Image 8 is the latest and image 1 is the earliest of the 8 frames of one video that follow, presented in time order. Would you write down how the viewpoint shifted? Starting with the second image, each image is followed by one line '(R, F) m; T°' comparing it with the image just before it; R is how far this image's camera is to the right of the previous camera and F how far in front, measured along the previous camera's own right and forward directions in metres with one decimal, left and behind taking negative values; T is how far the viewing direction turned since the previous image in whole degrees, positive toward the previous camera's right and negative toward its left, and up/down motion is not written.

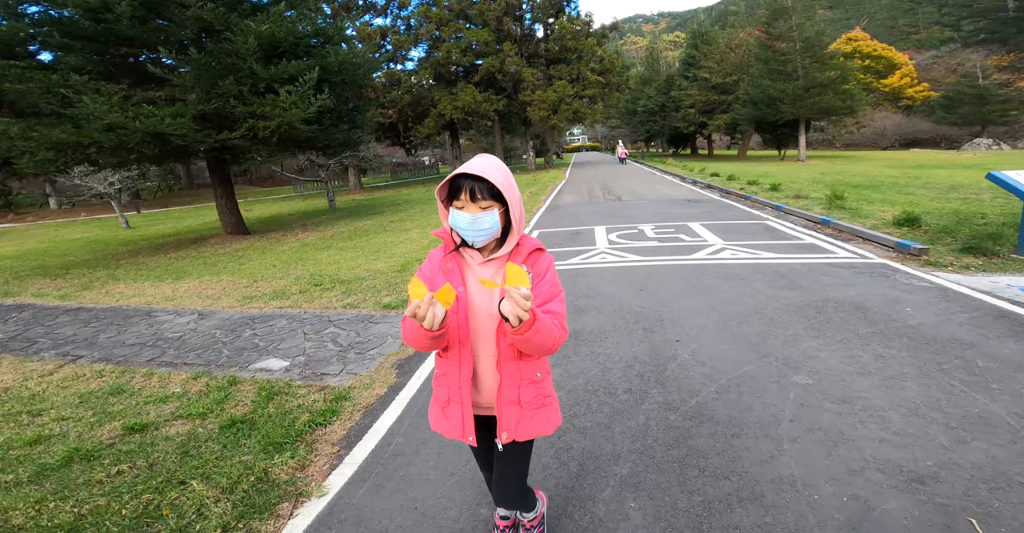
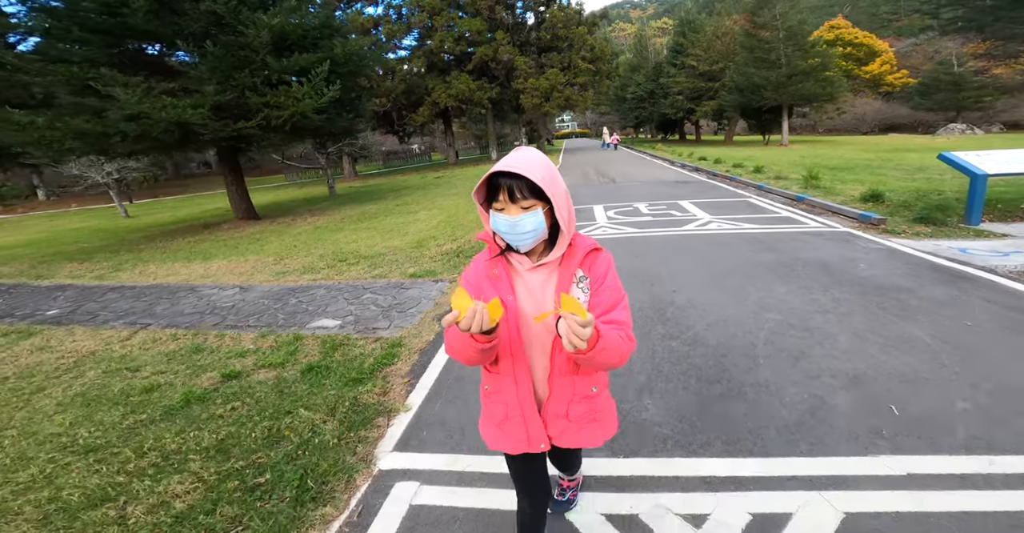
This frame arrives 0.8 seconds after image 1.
(-0.3, -0.7) m; +1°
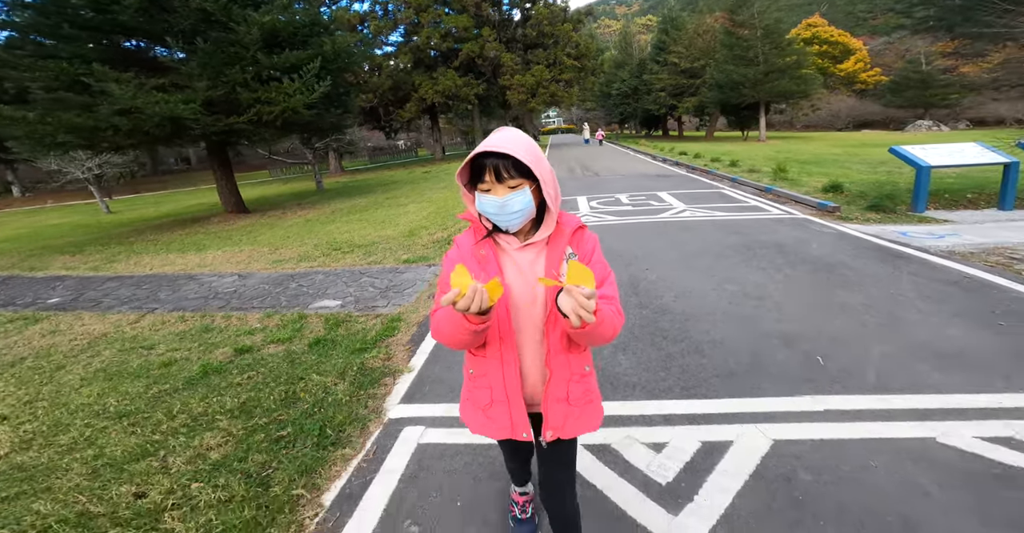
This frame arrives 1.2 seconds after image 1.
(0.0, -0.4) m; +2°
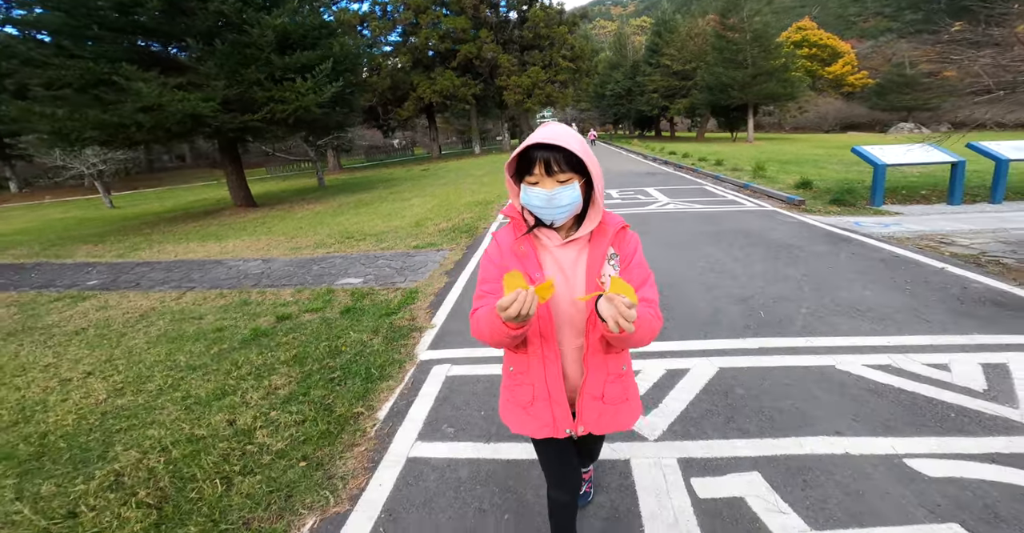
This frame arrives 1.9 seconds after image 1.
(-0.1, -0.7) m; +1°
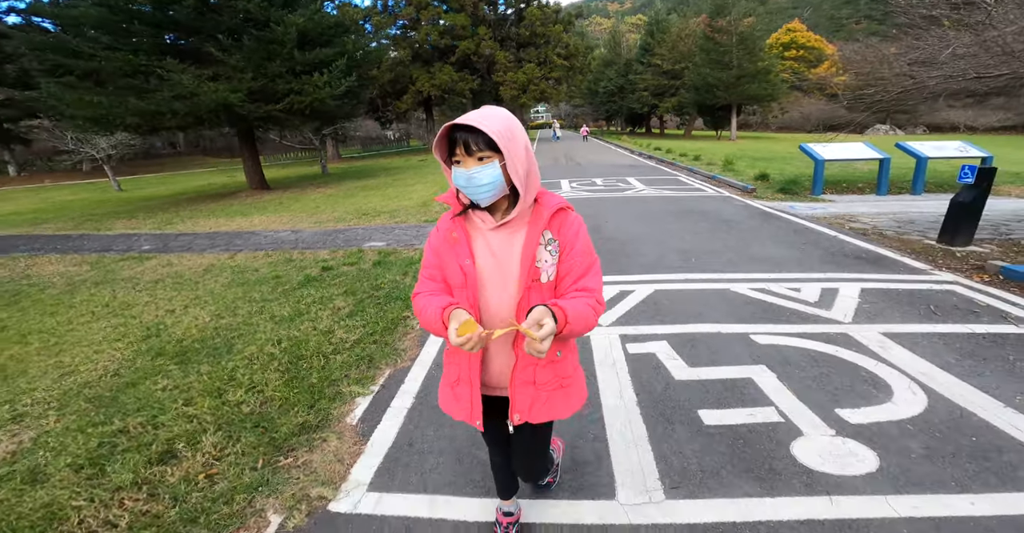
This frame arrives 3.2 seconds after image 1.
(-0.1, -1.3) m; +1°
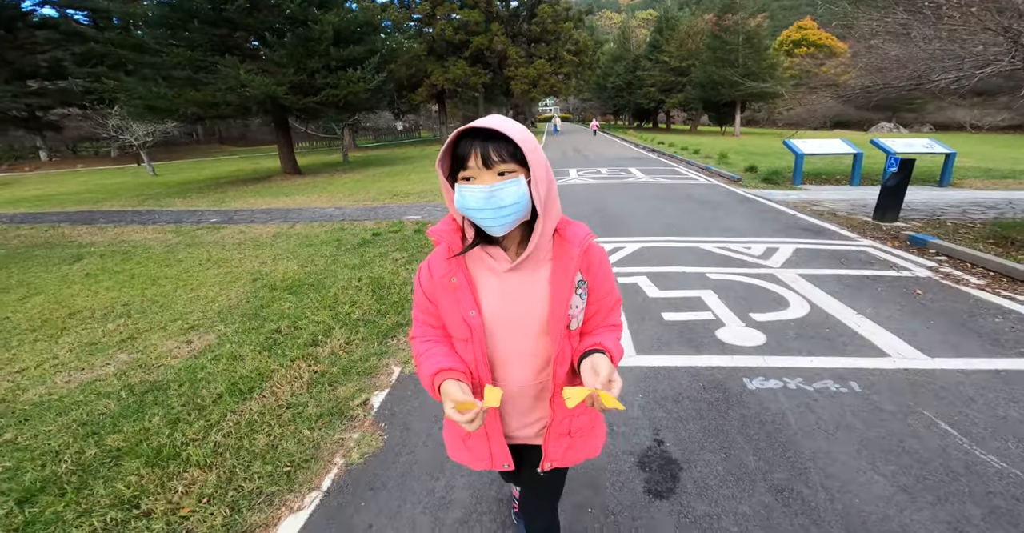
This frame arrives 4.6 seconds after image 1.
(-0.2, -1.3) m; -1°
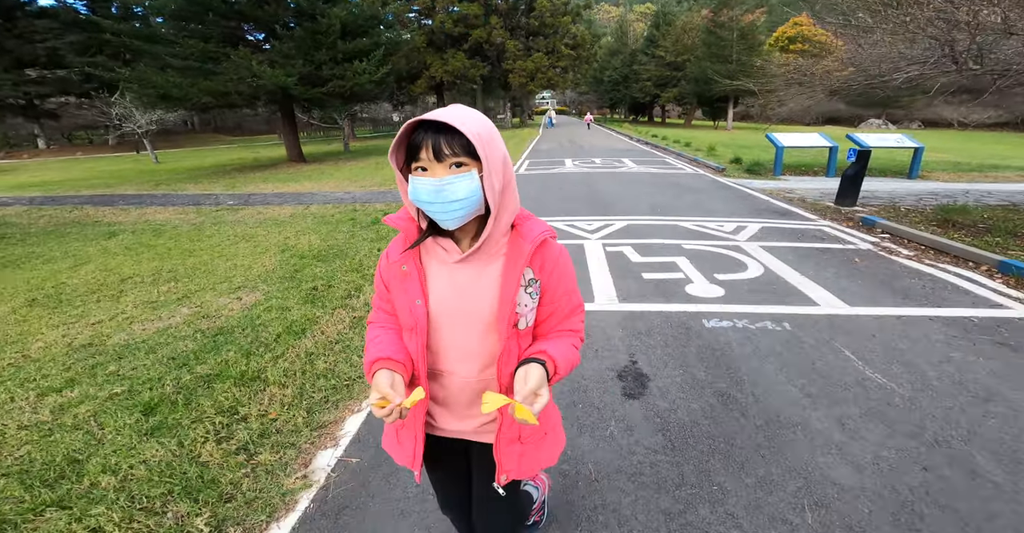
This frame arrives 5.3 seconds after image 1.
(-0.1, -0.7) m; +1°
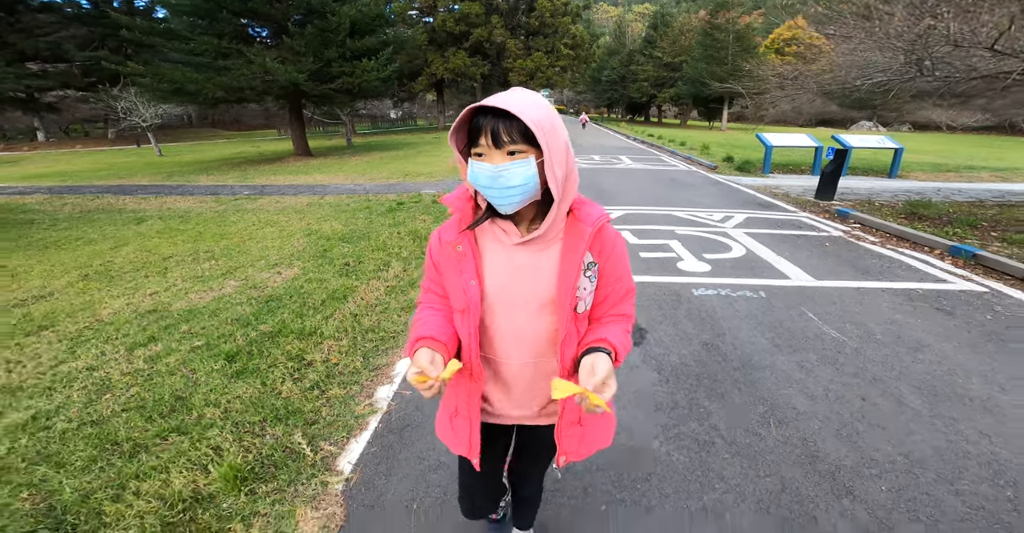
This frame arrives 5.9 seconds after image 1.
(-0.2, -0.6) m; +1°
